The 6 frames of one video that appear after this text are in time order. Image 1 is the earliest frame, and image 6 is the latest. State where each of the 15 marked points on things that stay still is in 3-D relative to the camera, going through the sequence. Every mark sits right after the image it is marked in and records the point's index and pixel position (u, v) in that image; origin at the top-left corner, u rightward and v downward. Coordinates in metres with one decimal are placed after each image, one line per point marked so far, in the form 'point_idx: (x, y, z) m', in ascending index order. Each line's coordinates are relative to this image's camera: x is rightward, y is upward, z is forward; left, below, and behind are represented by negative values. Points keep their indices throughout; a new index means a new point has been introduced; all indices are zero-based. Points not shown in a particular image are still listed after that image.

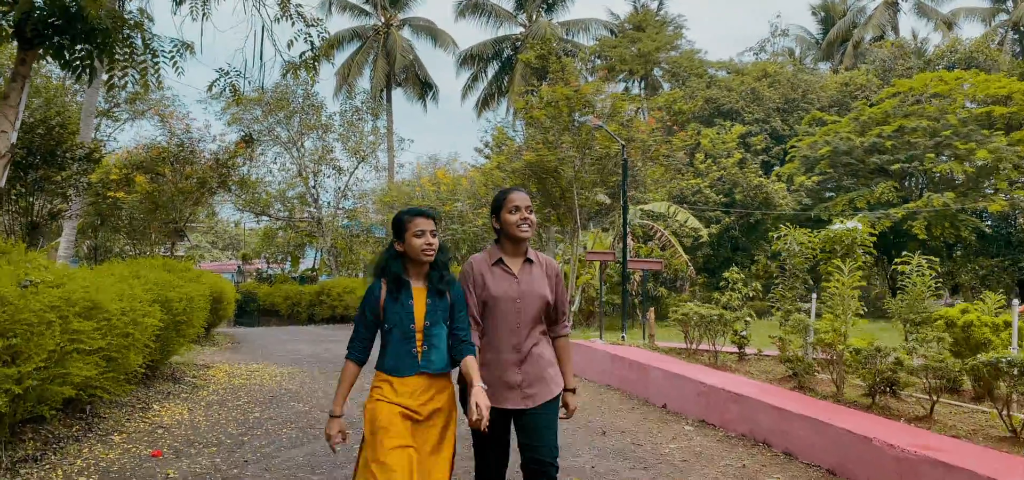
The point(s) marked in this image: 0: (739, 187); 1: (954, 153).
0: (+4.6, +1.1, +17.3) m
1: (+8.5, +1.7, +16.3) m
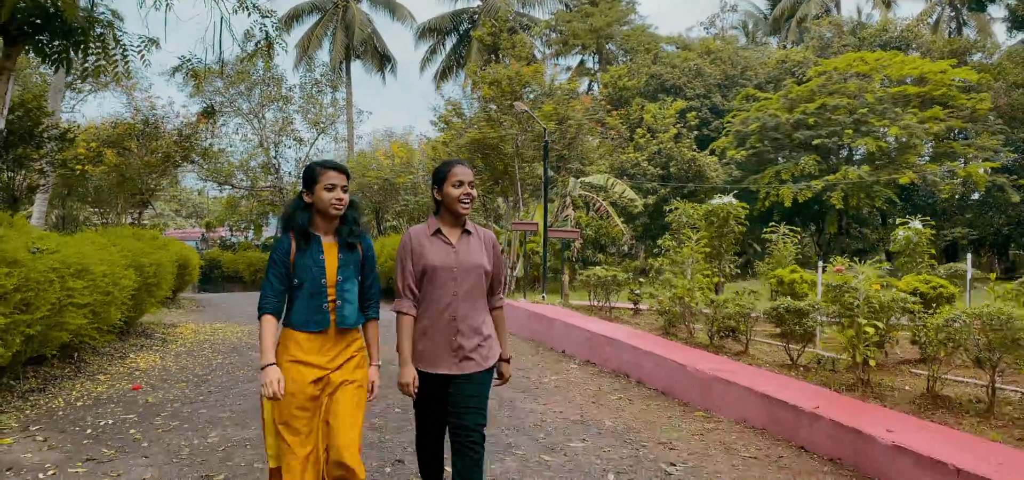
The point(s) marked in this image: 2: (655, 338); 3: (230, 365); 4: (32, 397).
0: (+3.6, +1.7, +18.5) m
1: (+7.5, +2.3, +17.7) m
2: (+1.1, -0.8, +6.2) m
3: (-2.3, -1.0, +6.7) m
4: (-2.9, -0.9, +5.1) m
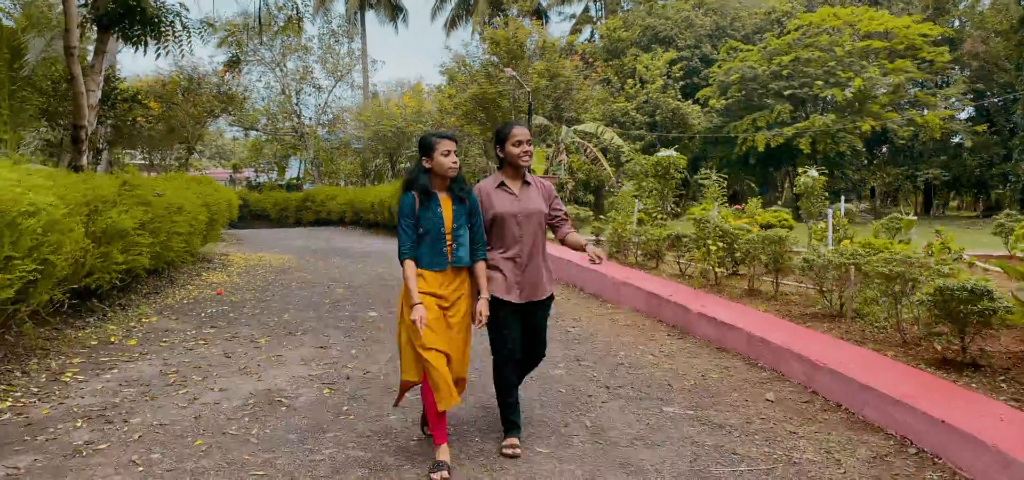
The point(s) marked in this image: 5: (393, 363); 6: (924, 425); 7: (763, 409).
0: (+3.6, +3.2, +20.3) m
1: (+7.5, +3.7, +19.4) m
2: (+1.0, -0.2, +8.3) m
3: (-2.4, -0.4, +8.9) m
4: (-3.1, -0.5, +7.2) m
5: (-0.6, -0.7, +4.6) m
6: (+1.4, -0.6, +2.9) m
7: (+1.0, -0.7, +3.5) m
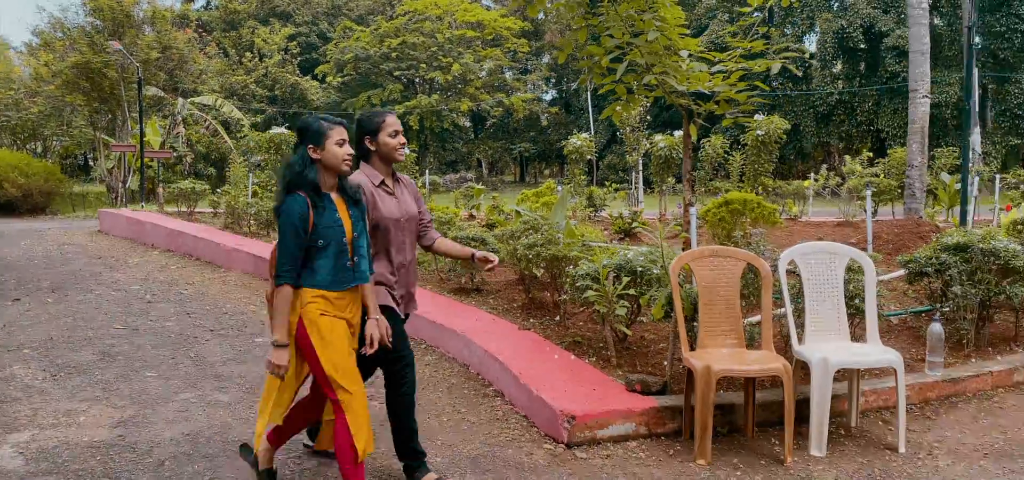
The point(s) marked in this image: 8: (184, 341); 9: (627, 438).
0: (-5.8, +3.9, +21.0) m
1: (-1.9, +4.5, +21.7) m
2: (-3.1, +0.1, +9.1) m
3: (-6.4, -0.3, +8.2) m
4: (-6.3, -0.4, +6.4) m
5: (-3.0, -0.5, +5.0) m
6: (-0.4, -0.5, +4.4) m
7: (-1.0, -0.5, +4.8) m
8: (-1.8, -0.6, +4.6) m
9: (+0.4, -0.7, +2.9) m
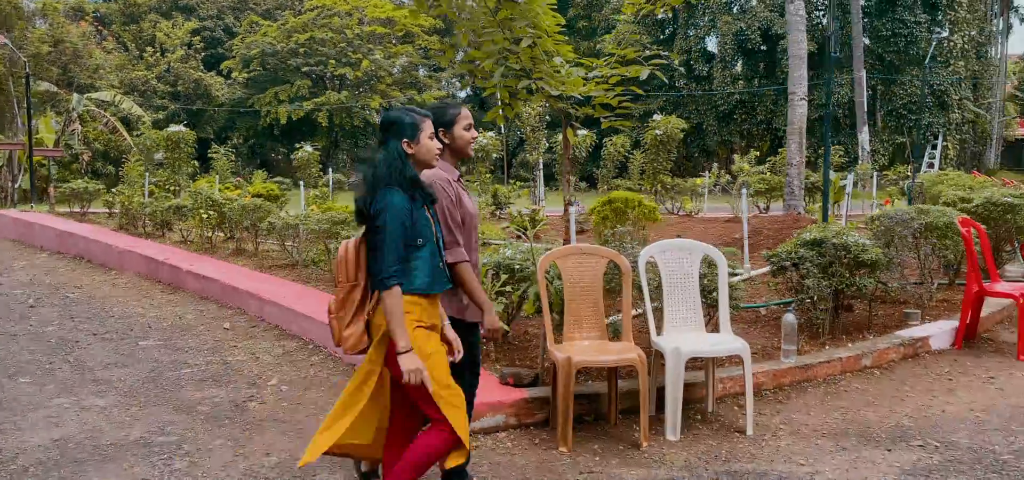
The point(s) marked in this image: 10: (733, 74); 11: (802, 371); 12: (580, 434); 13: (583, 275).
0: (-8.0, +3.9, +20.4) m
1: (-4.1, +4.6, +21.5) m
2: (-4.1, +0.1, +8.8) m
3: (-7.4, -0.3, +7.7) m
4: (-7.1, -0.4, +5.9) m
5: (-3.6, -0.6, +4.8) m
6: (-1.0, -0.5, +4.4) m
7: (-1.7, -0.5, +4.7) m
8: (-2.4, -0.6, +4.5) m
9: (-0.1, -0.7, +3.0) m
10: (+4.8, +3.6, +18.3) m
11: (+1.2, -0.5, +3.6) m
12: (+0.2, -0.7, +3.0) m
13: (+0.3, -0.1, +3.1) m
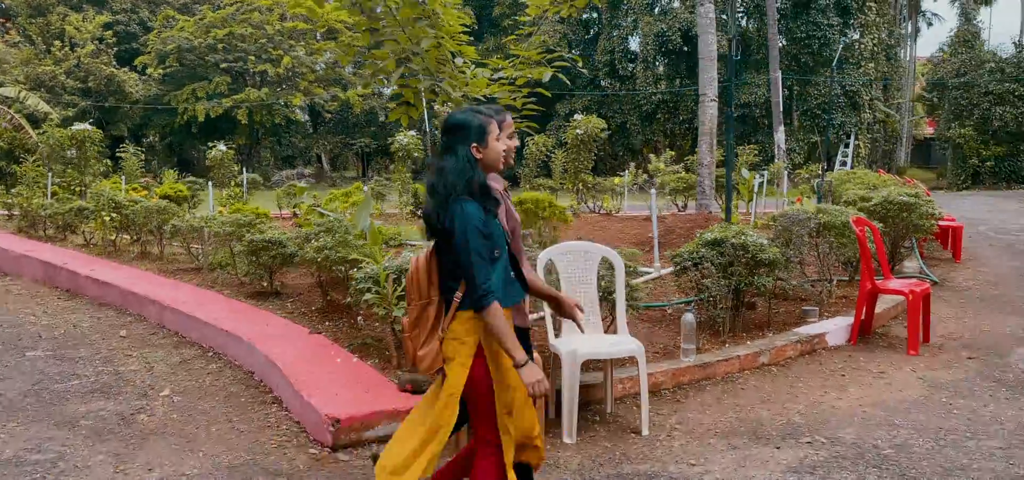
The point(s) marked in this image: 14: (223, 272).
0: (-9.7, +3.8, +19.7) m
1: (-6.0, +4.6, +21.1) m
2: (-5.0, 0.0, +8.4) m
3: (-8.1, -0.4, +7.0) m
4: (-7.7, -0.5, +5.3) m
5: (-4.1, -0.6, +4.5) m
6: (-1.5, -0.5, +4.3) m
7: (-2.2, -0.6, +4.6) m
8: (-2.9, -0.6, +4.3) m
9: (-0.4, -0.7, +3.0) m
10: (+3.1, +3.6, +18.5) m
11: (+0.8, -0.6, +3.6) m
12: (-0.1, -0.7, +3.0) m
13: (-0.1, -0.1, +3.1) m
14: (-2.0, -0.2, +5.8) m
